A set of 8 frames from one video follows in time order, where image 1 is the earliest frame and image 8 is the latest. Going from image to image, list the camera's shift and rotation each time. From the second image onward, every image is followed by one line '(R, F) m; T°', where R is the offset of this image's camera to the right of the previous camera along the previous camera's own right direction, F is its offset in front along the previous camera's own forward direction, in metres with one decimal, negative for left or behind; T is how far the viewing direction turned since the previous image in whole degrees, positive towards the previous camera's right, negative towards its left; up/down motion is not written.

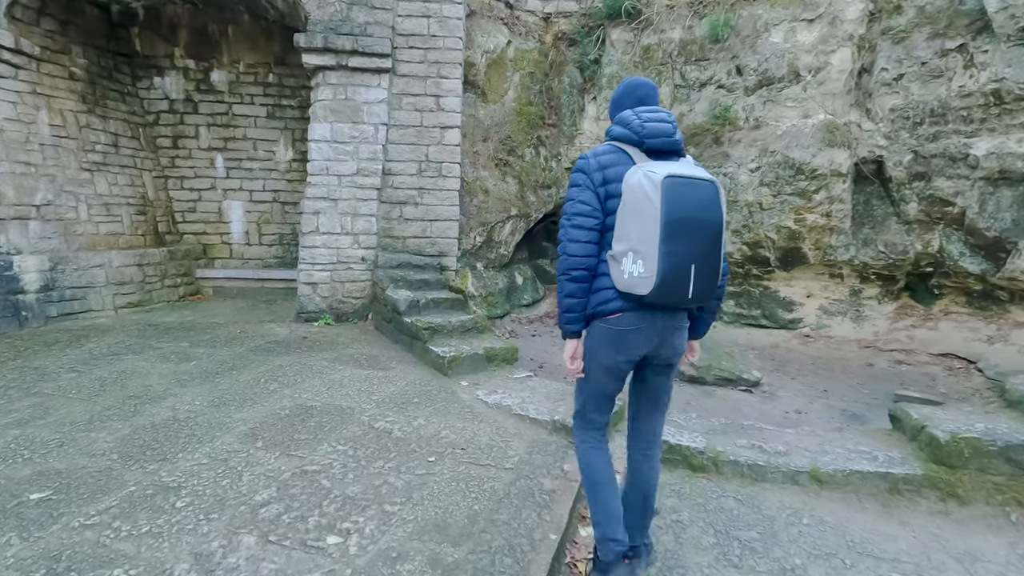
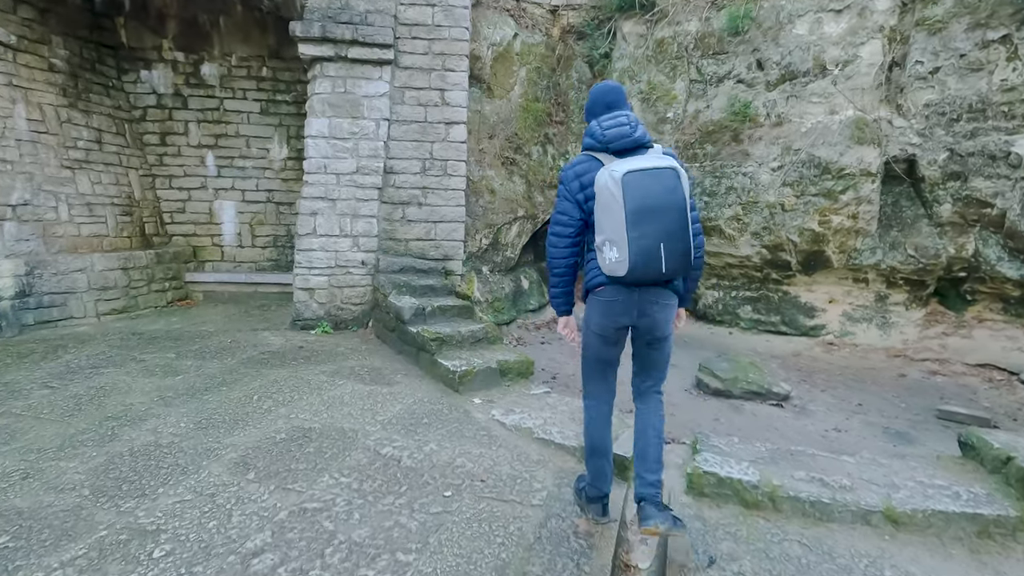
(-0.1, +0.3) m; +1°
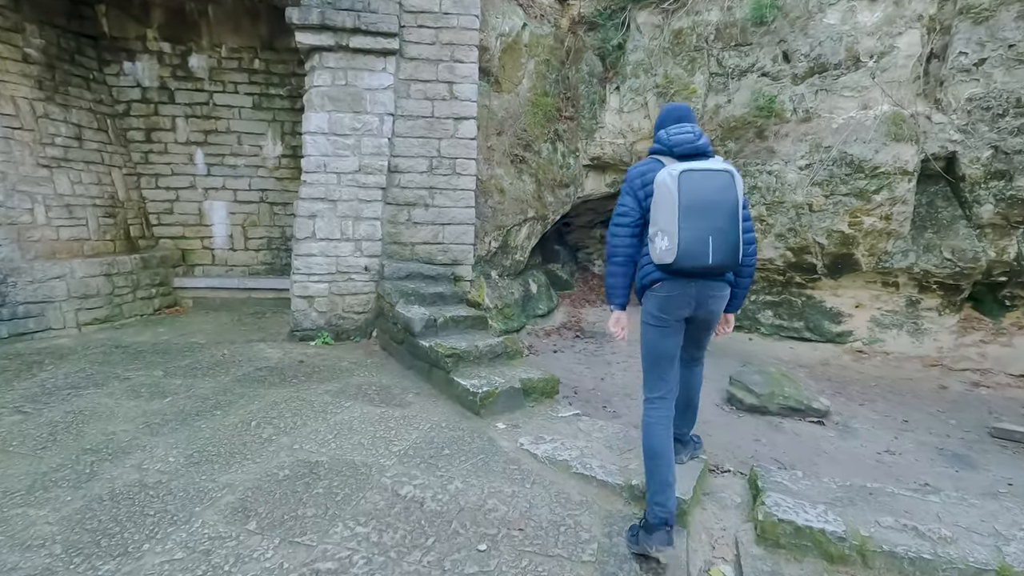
(-0.2, +0.3) m; +1°
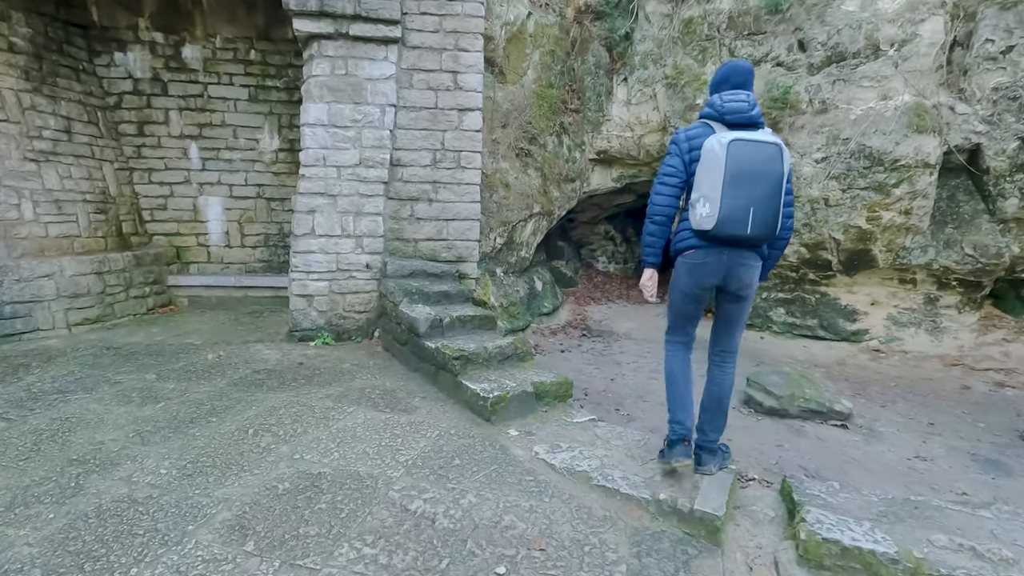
(-0.1, +0.2) m; 0°
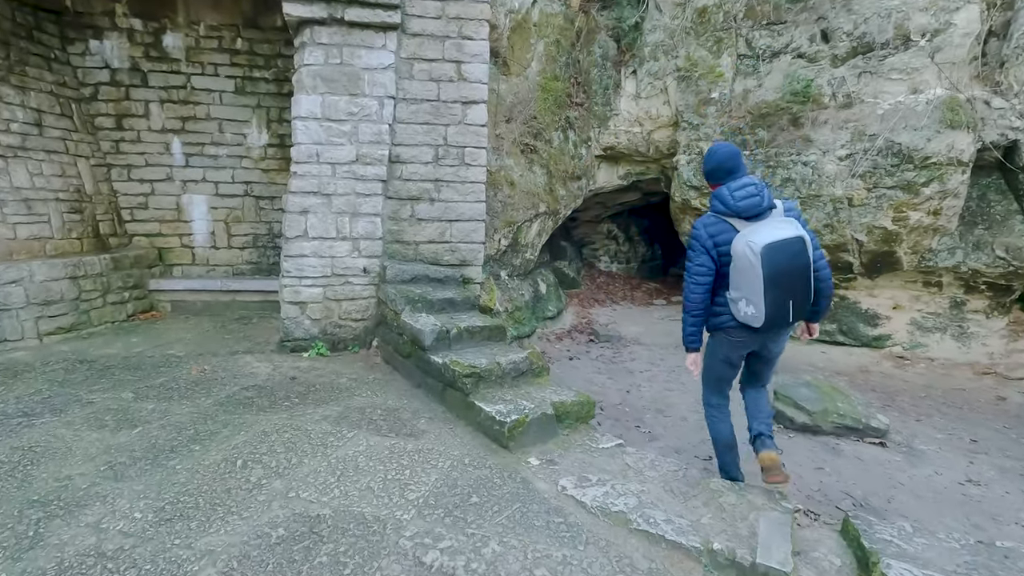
(-0.1, +0.3) m; +1°
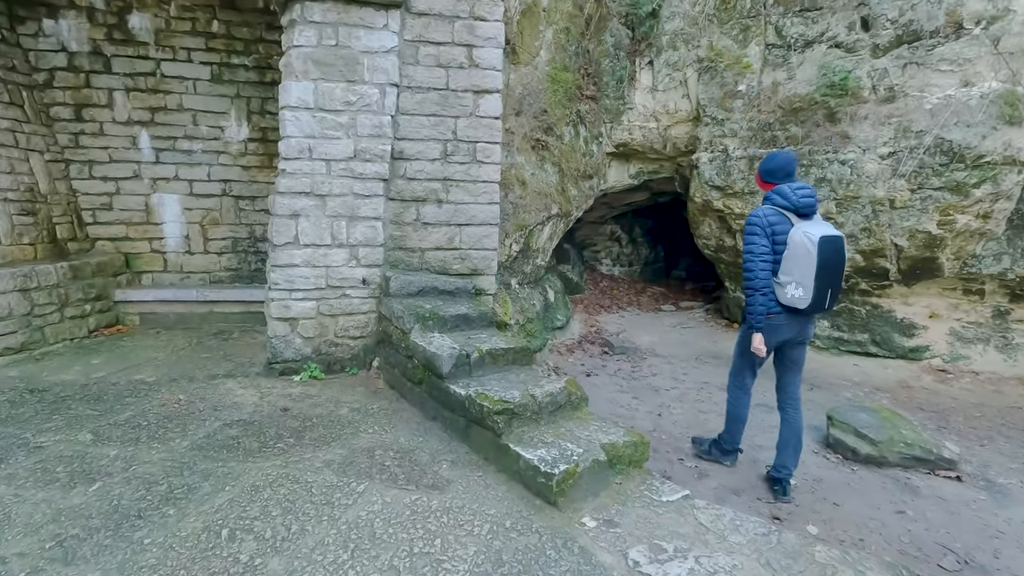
(-0.3, +0.5) m; +2°
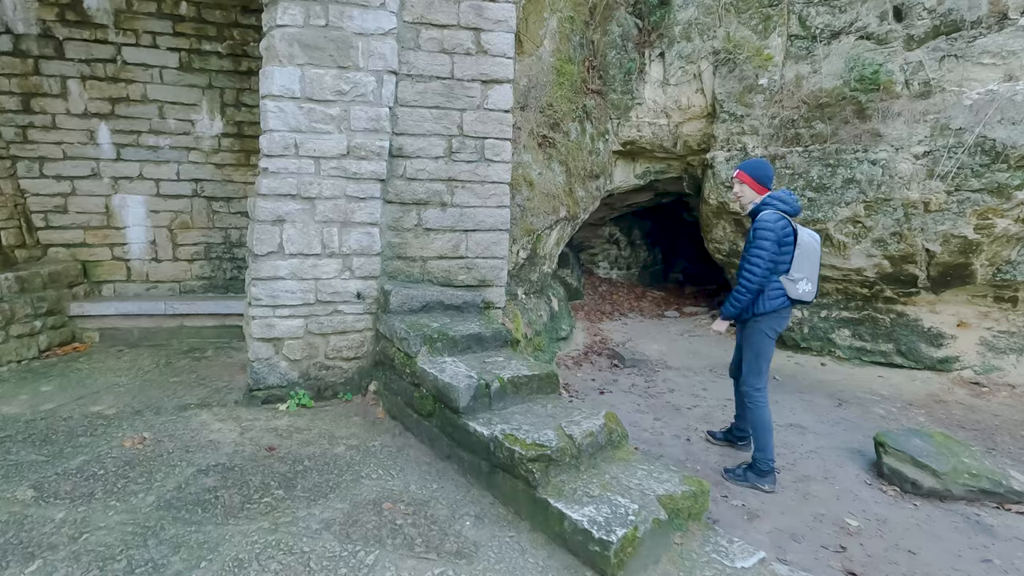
(-0.2, +0.4) m; +2°
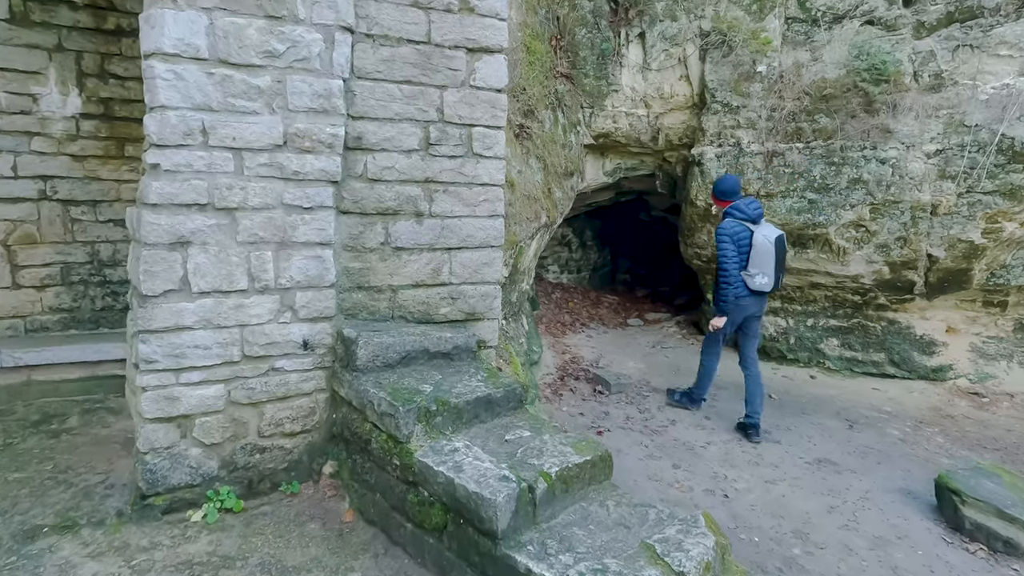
(-0.5, +0.9) m; +10°
